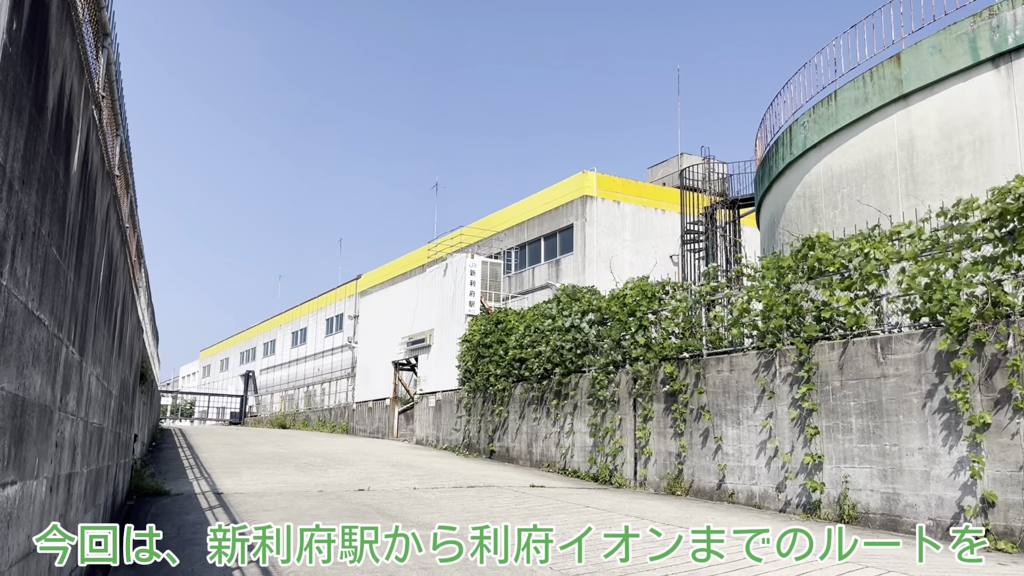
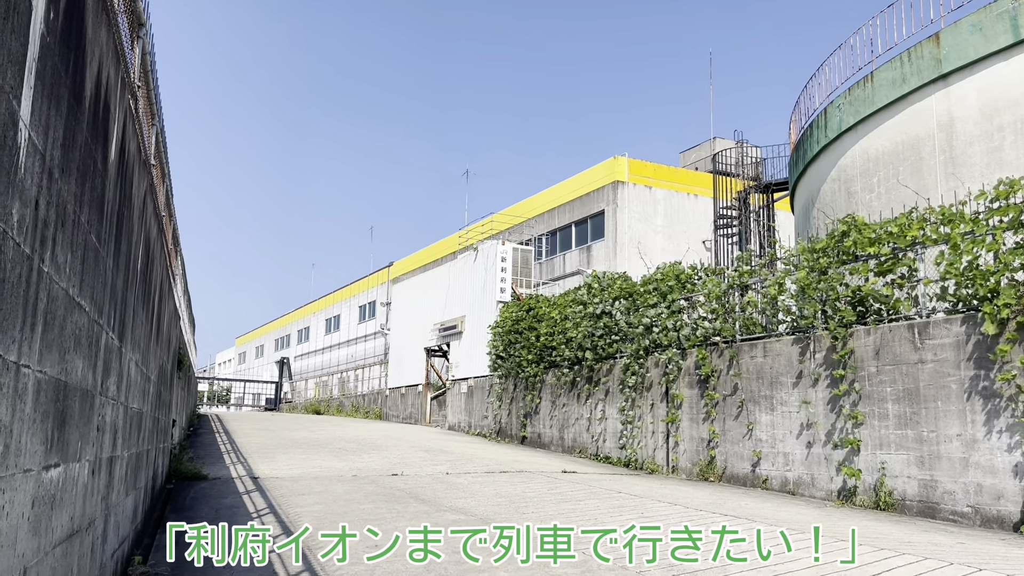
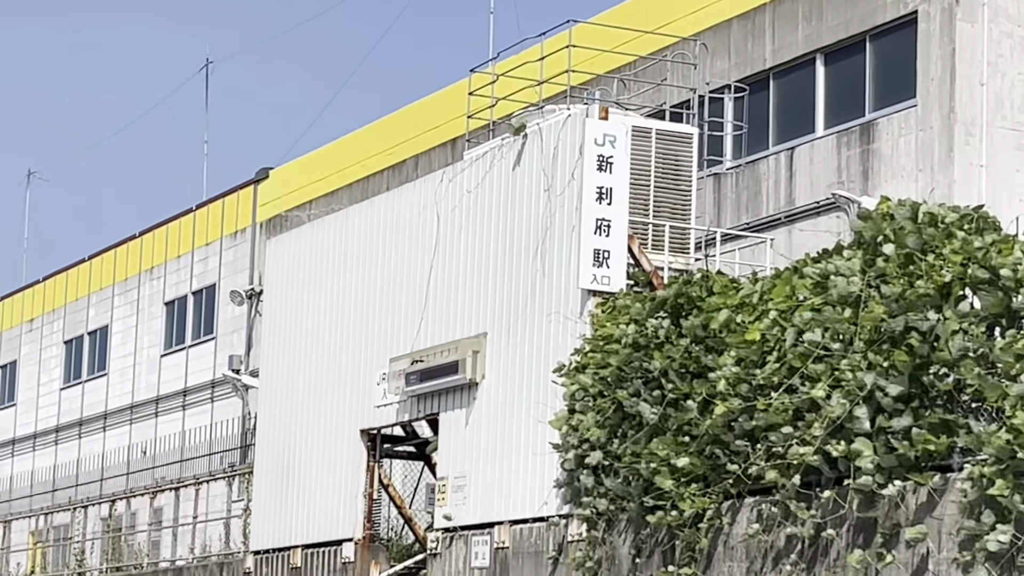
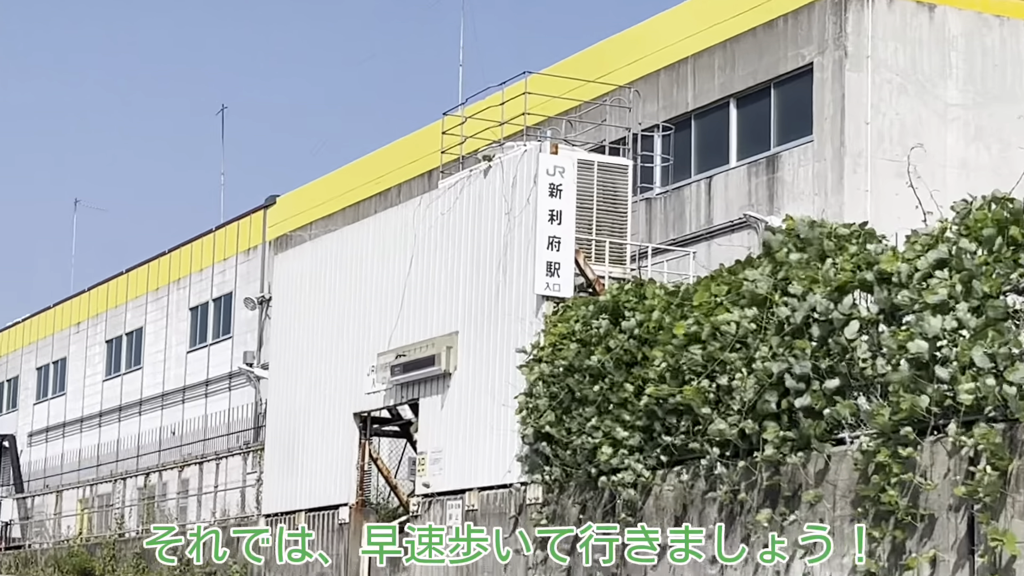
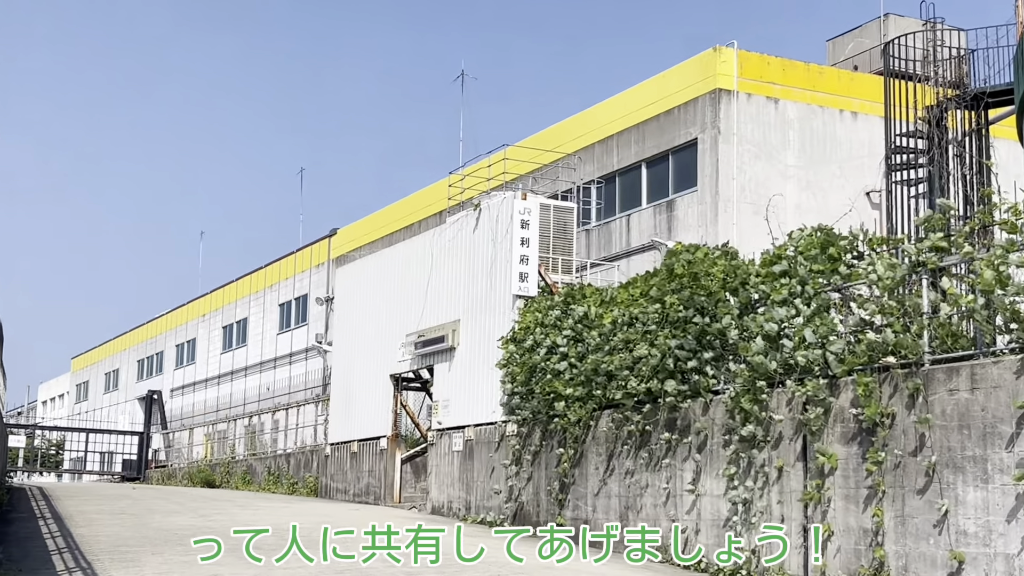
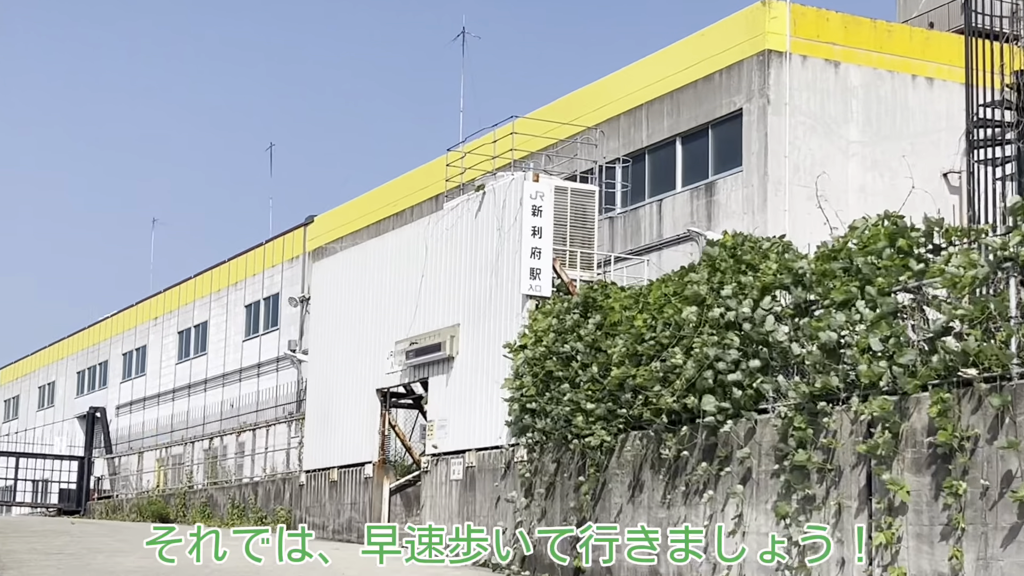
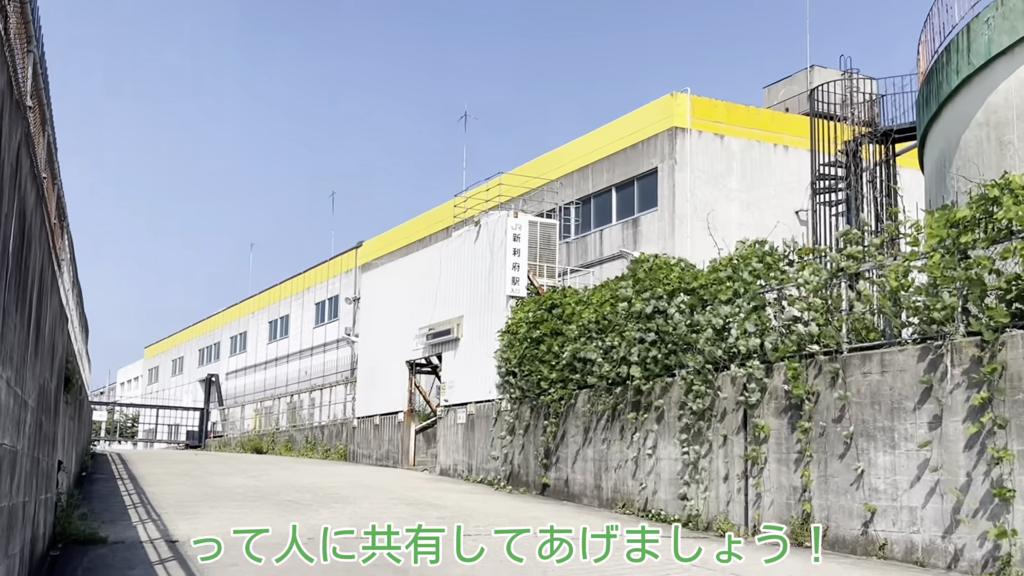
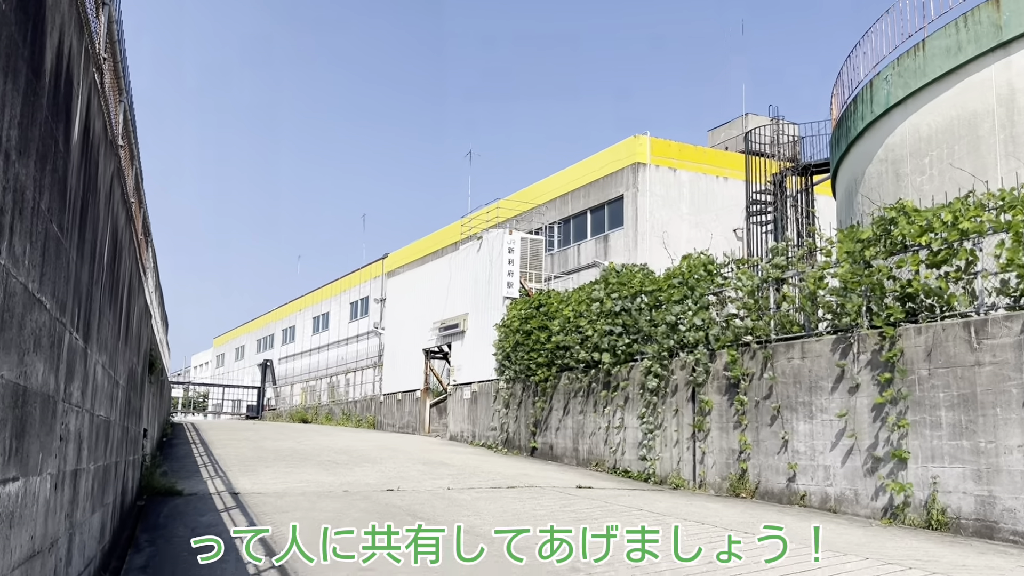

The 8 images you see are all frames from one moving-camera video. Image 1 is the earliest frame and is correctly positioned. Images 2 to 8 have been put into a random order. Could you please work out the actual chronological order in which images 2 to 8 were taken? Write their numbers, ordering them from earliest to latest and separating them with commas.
2, 8, 7, 5, 6, 4, 3
